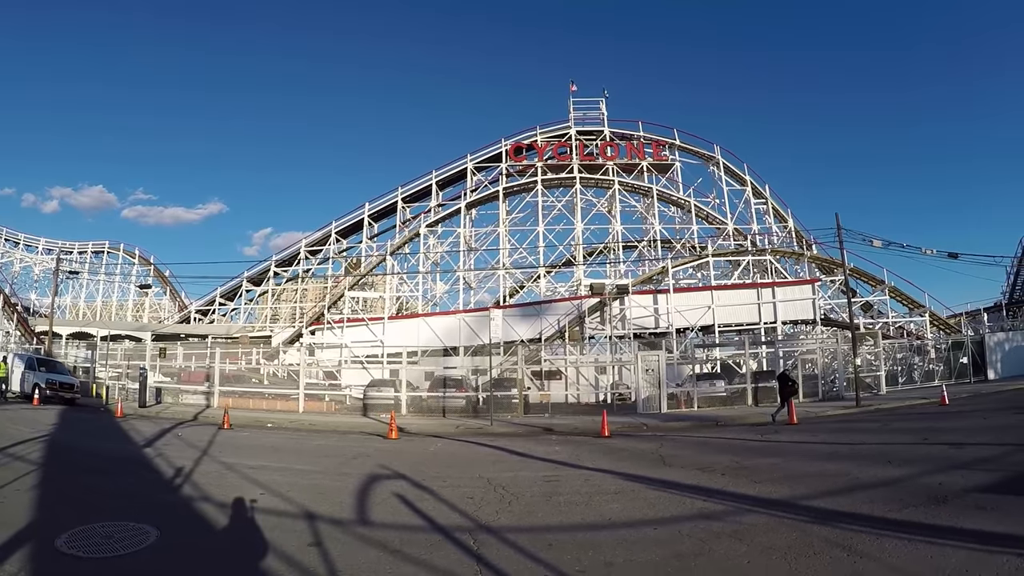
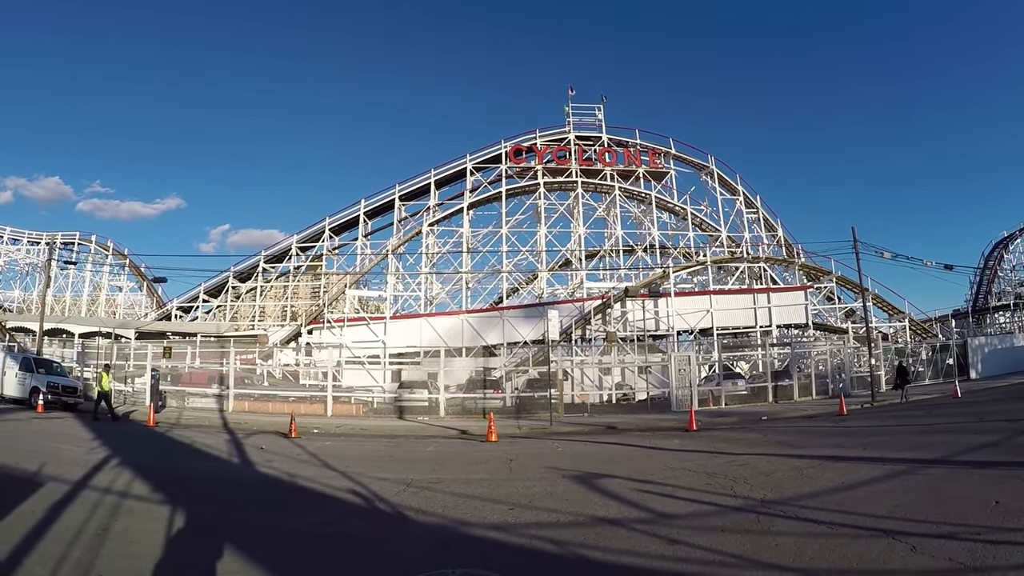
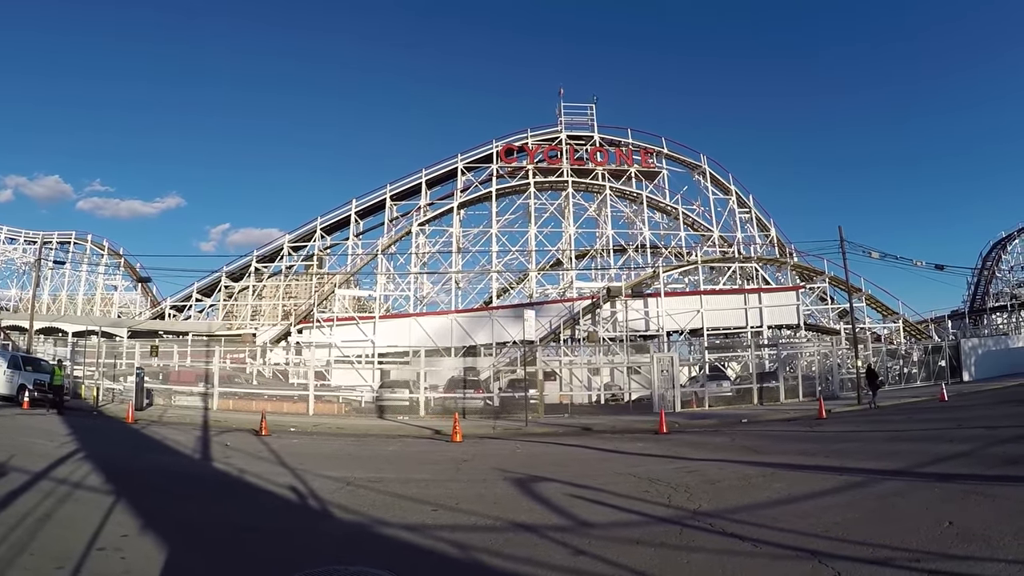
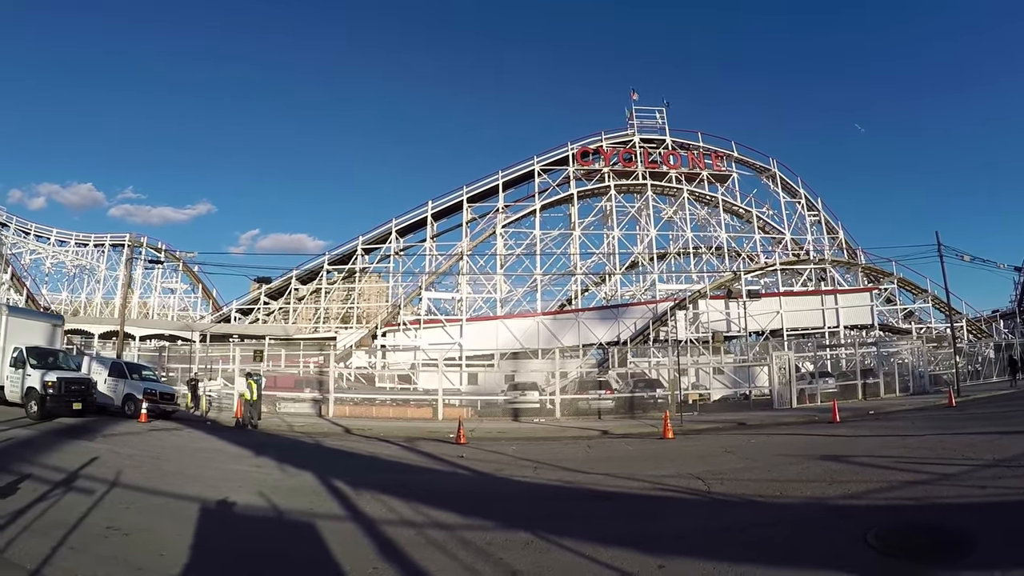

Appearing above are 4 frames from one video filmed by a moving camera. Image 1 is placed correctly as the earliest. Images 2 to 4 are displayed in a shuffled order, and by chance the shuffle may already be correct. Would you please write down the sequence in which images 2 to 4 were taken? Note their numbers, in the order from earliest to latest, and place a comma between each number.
3, 2, 4
